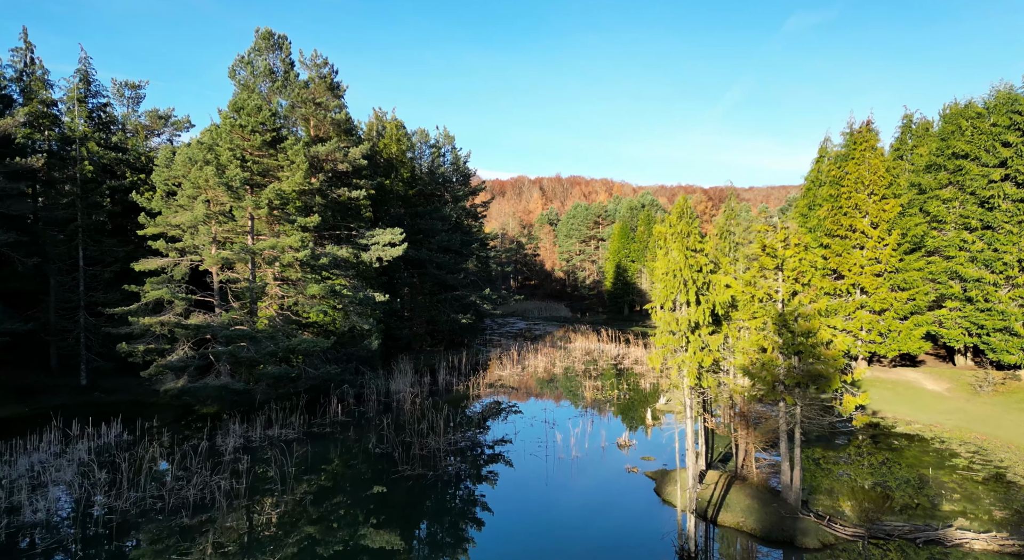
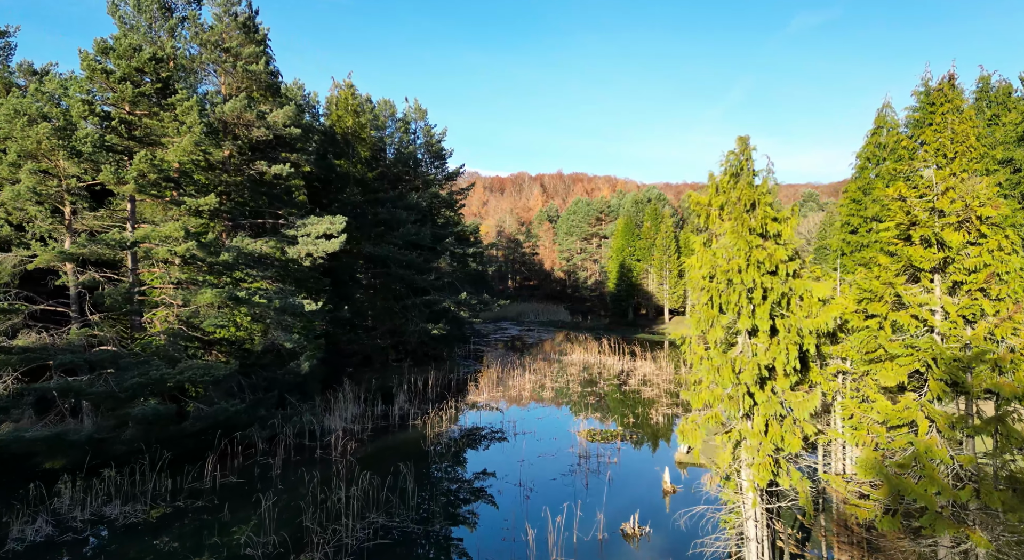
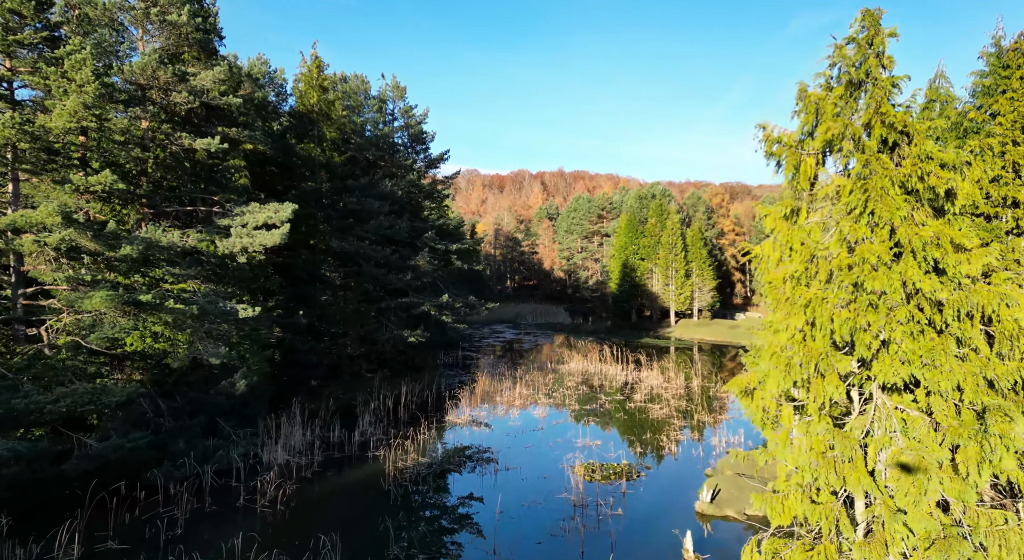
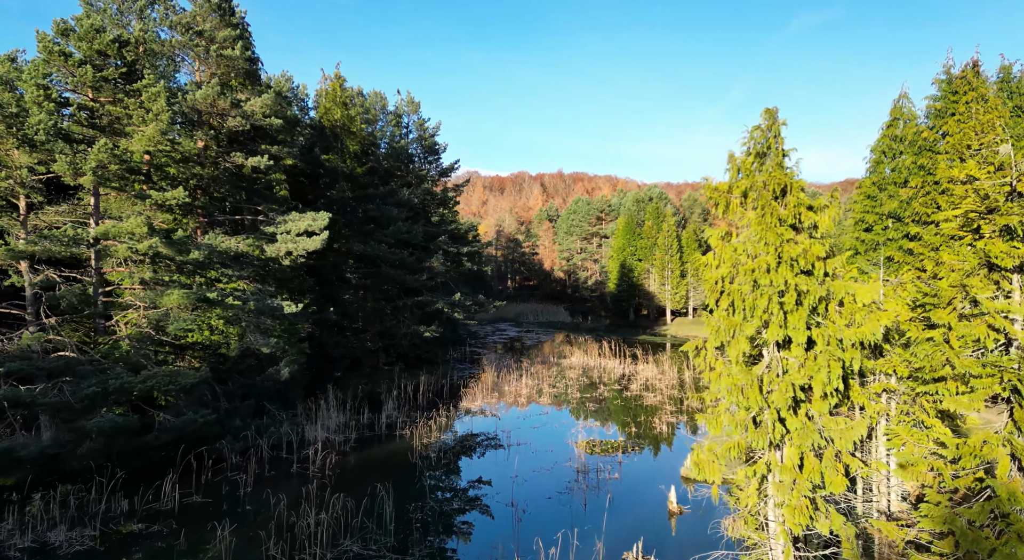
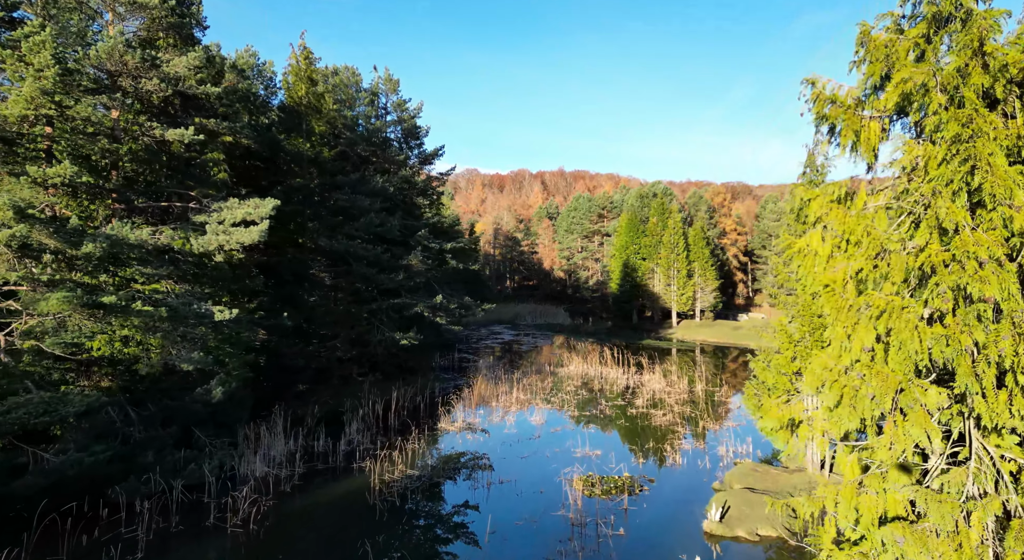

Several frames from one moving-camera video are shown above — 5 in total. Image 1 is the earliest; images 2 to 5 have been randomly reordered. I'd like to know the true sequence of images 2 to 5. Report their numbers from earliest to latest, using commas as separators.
2, 4, 3, 5
